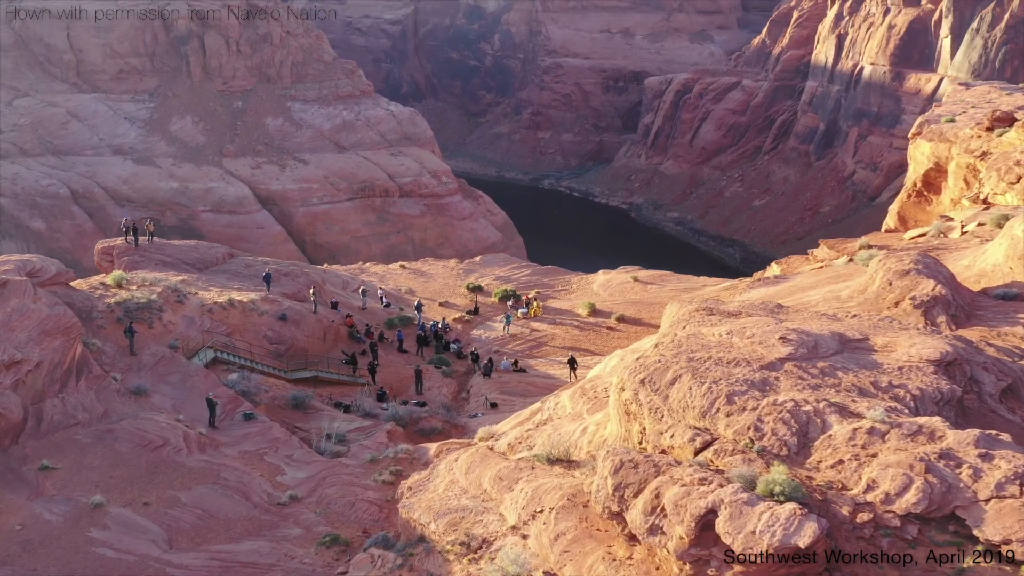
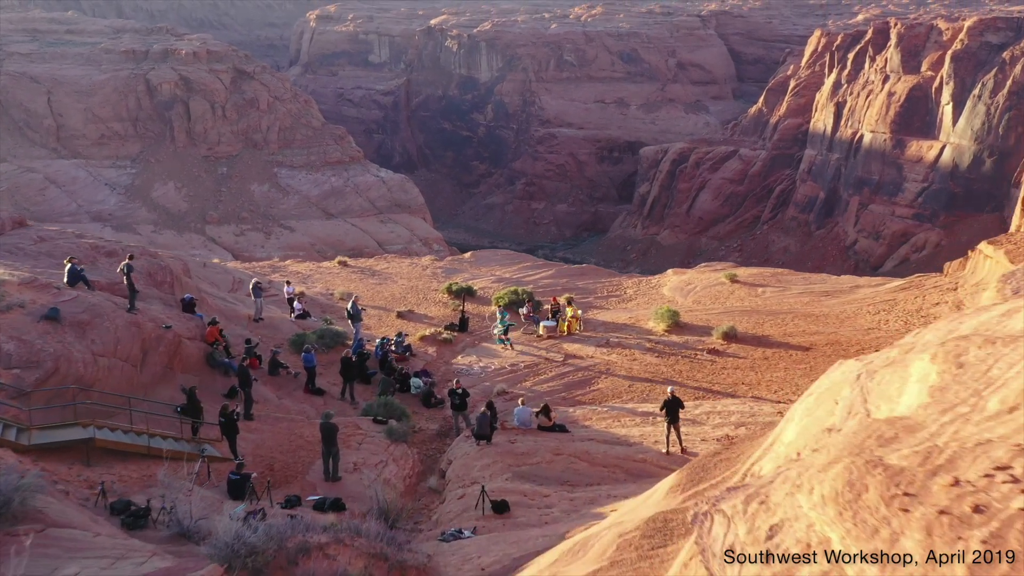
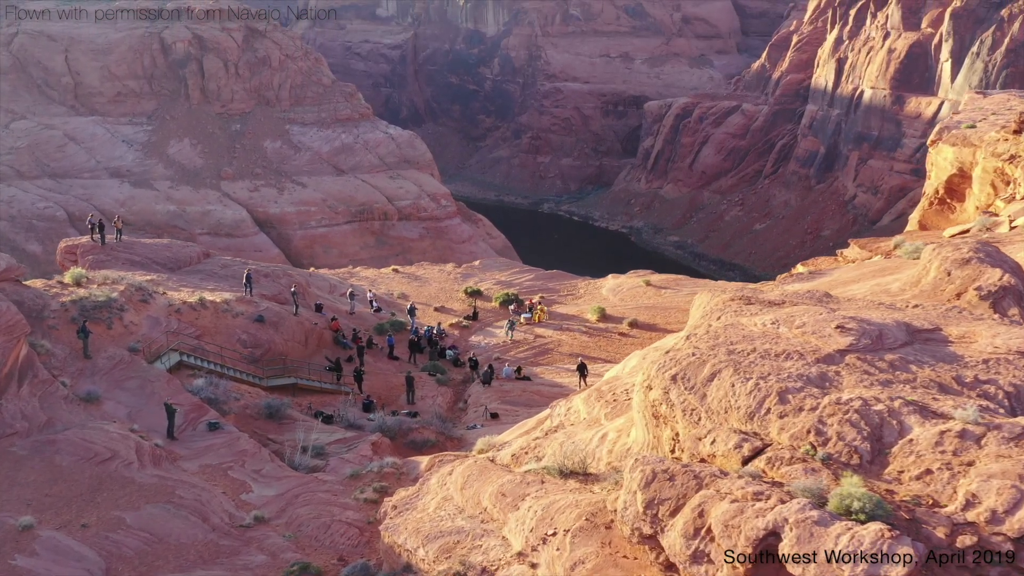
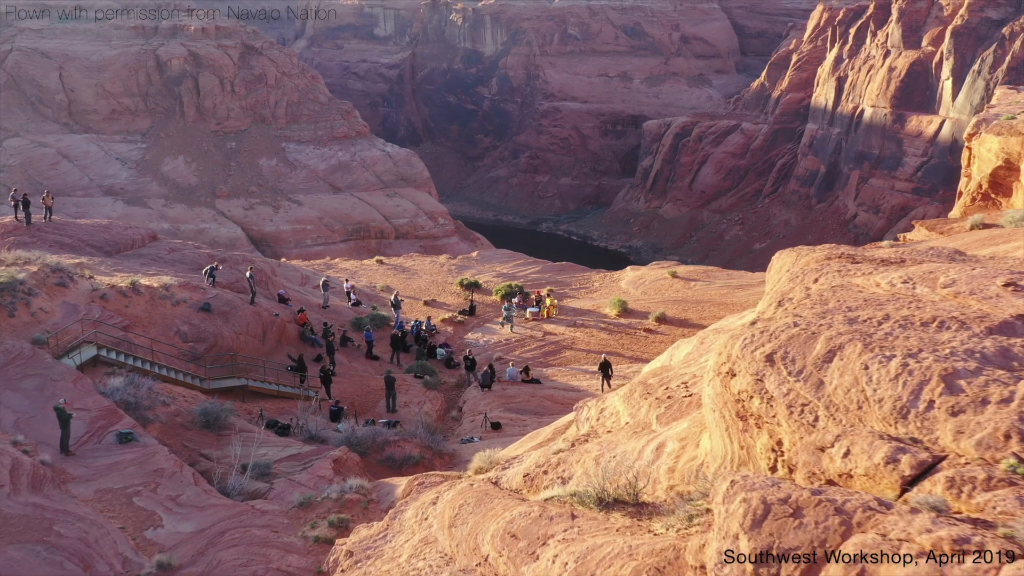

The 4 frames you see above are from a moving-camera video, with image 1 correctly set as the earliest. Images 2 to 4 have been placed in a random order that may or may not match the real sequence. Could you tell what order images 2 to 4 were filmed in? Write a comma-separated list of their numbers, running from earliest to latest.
3, 4, 2
